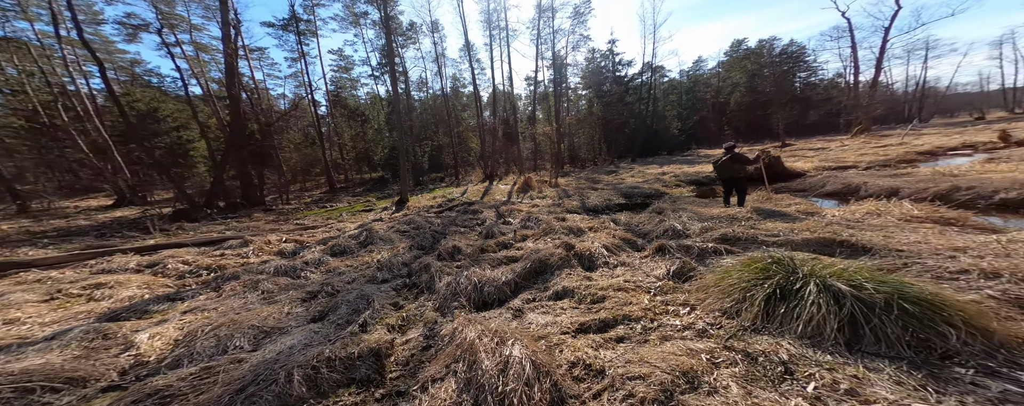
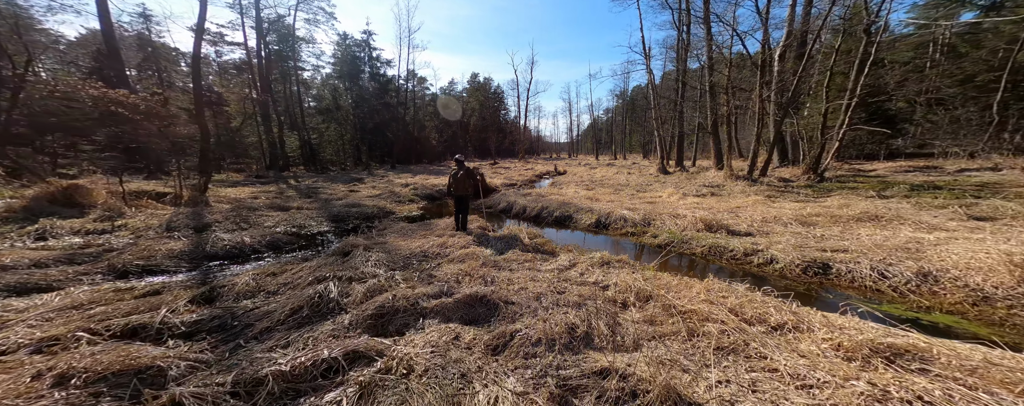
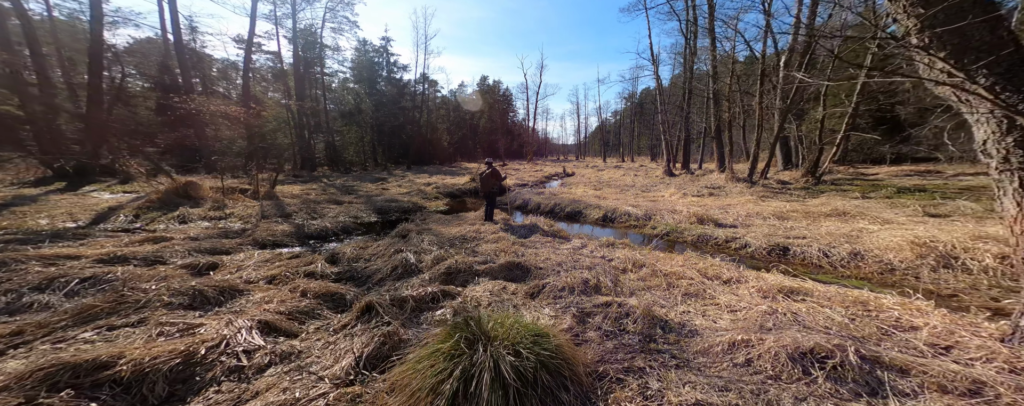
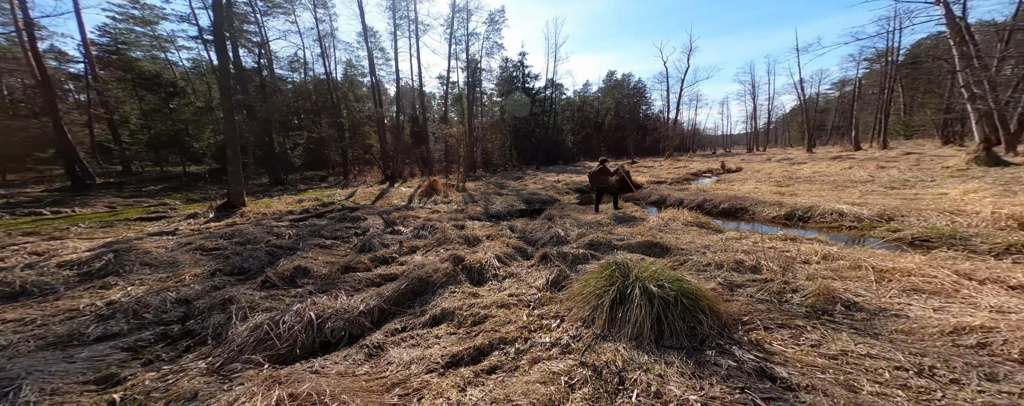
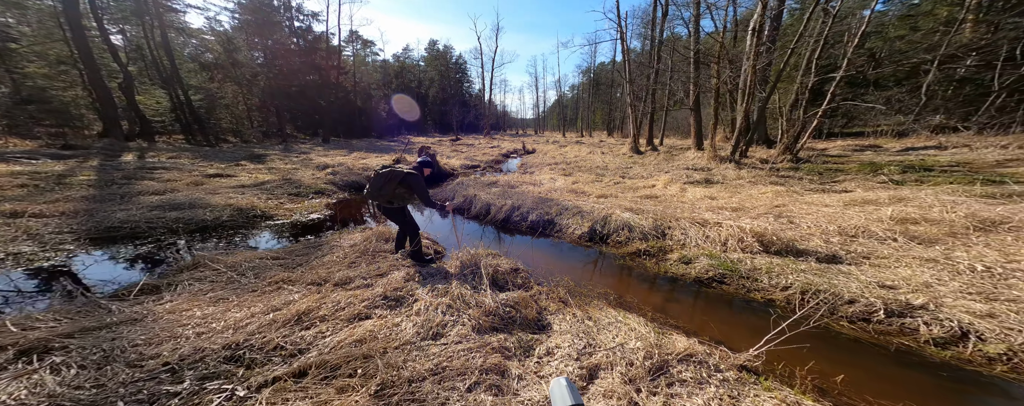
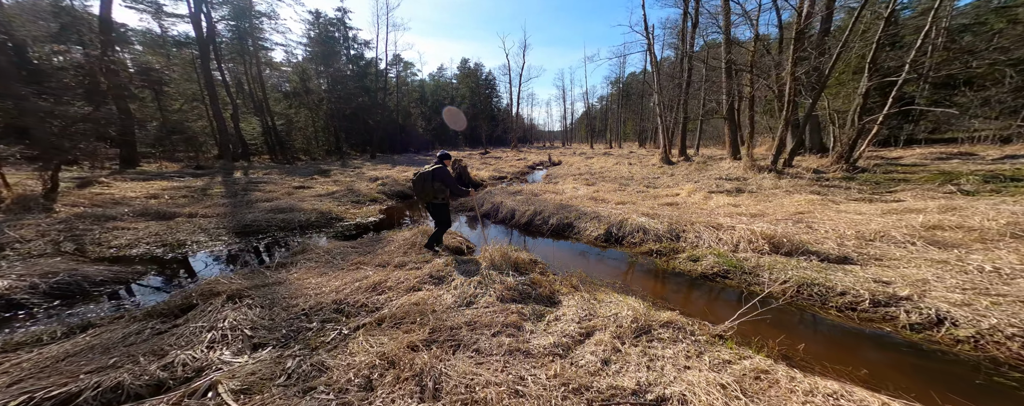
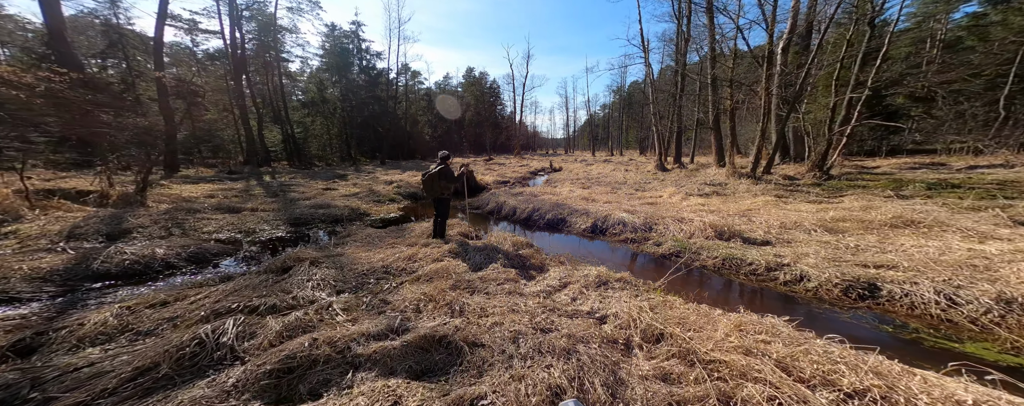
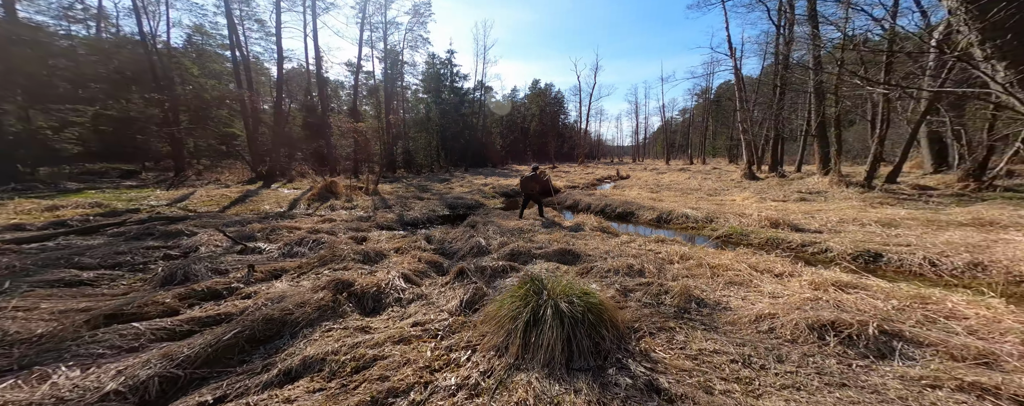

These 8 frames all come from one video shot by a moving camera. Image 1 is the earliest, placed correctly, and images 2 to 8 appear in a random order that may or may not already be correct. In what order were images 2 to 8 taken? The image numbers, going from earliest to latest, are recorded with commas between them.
4, 8, 3, 2, 7, 6, 5
